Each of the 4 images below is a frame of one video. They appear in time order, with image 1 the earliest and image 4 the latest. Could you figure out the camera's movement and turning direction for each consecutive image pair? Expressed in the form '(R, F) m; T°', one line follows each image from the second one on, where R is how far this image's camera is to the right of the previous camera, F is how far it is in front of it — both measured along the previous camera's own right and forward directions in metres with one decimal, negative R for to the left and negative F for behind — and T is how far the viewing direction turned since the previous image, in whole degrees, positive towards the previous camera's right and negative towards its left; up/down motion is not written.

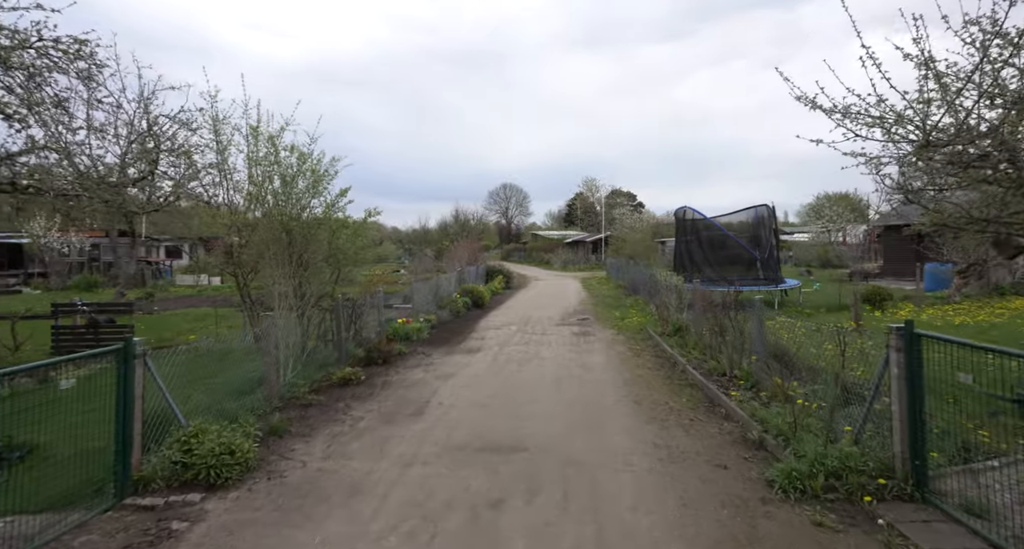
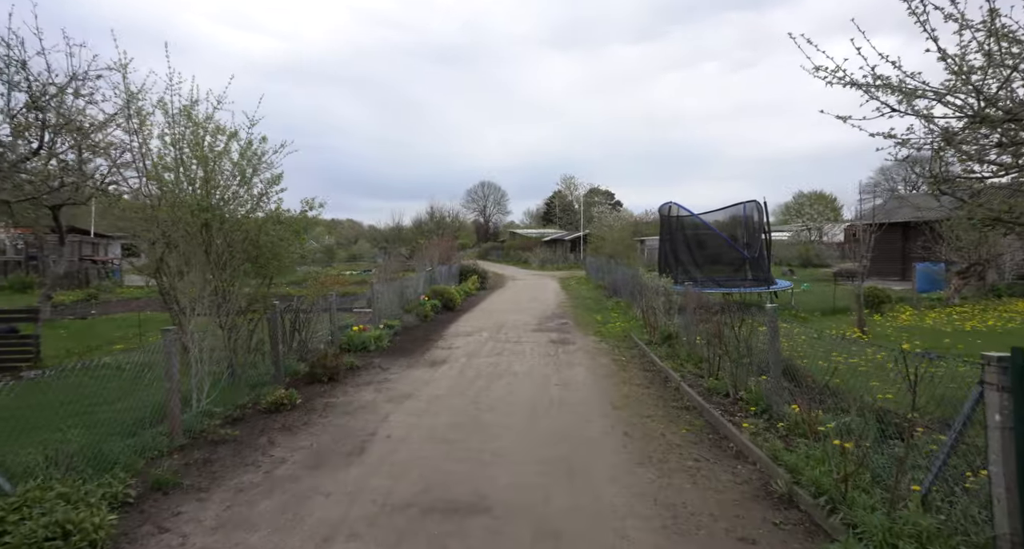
(+0.1, +1.1) m; +2°
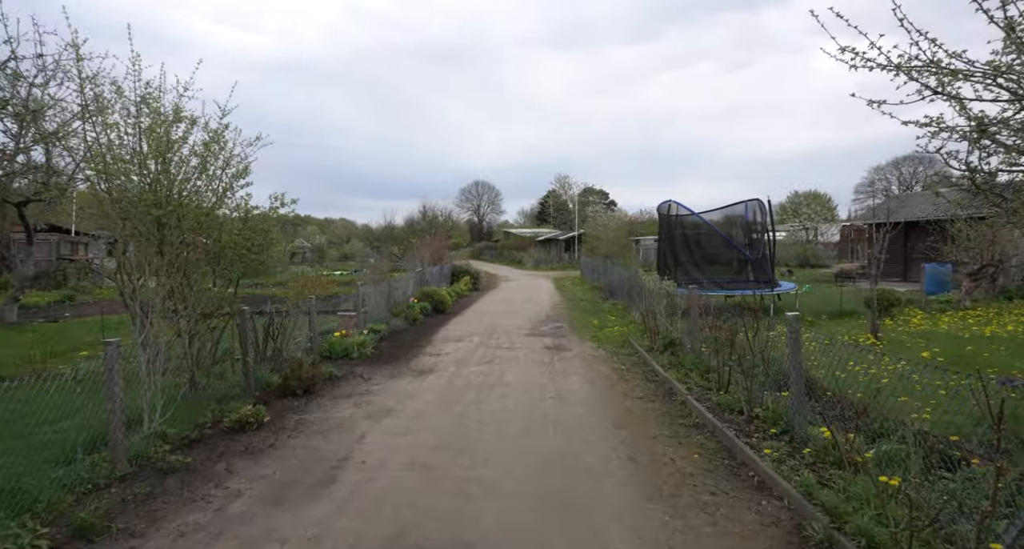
(0.0, +0.6) m; +1°
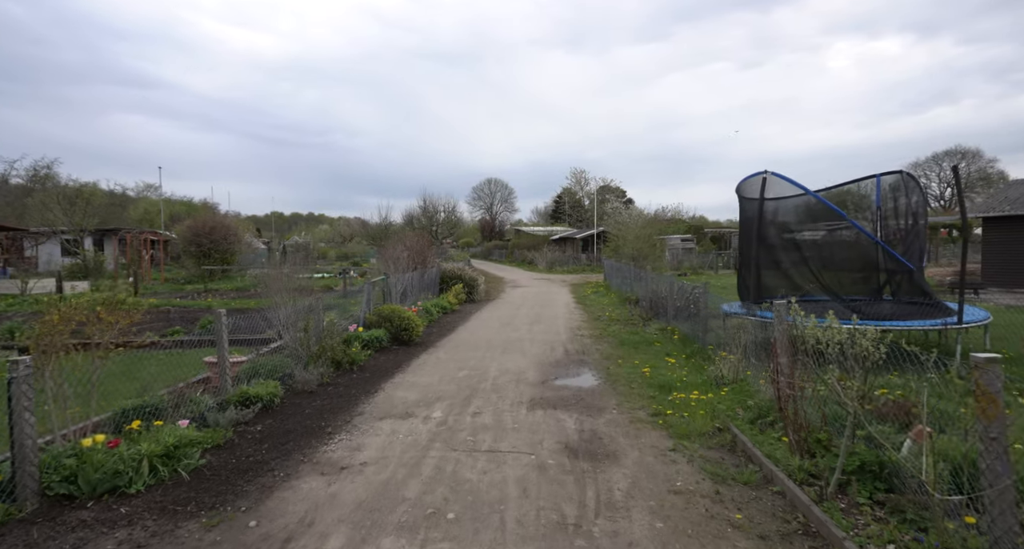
(+0.2, +5.0) m; -1°
